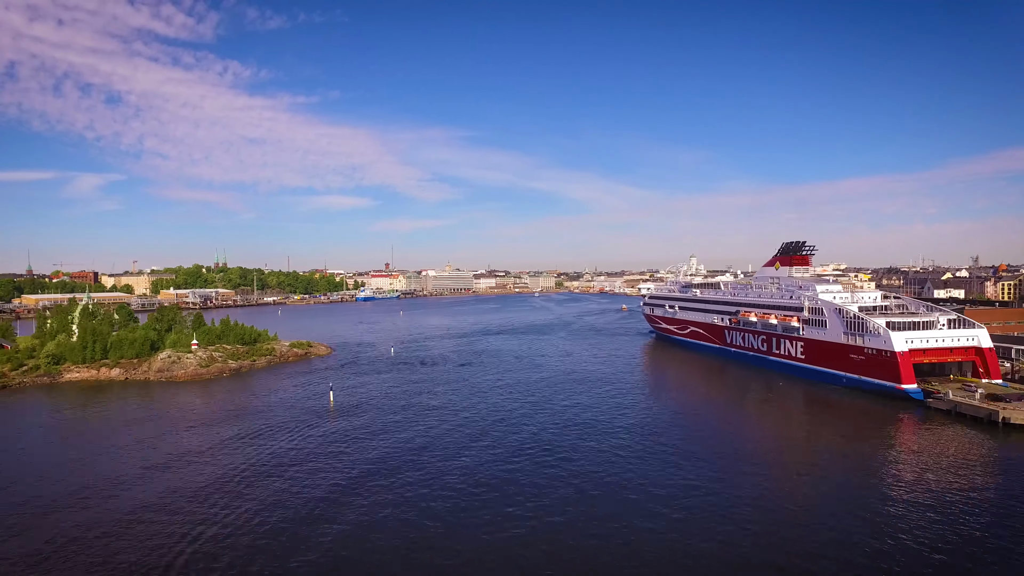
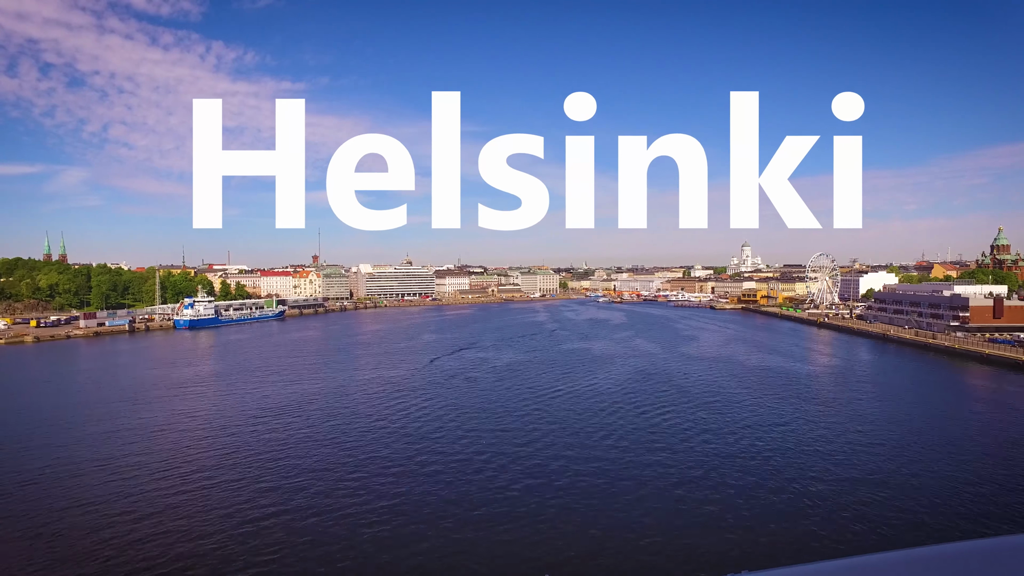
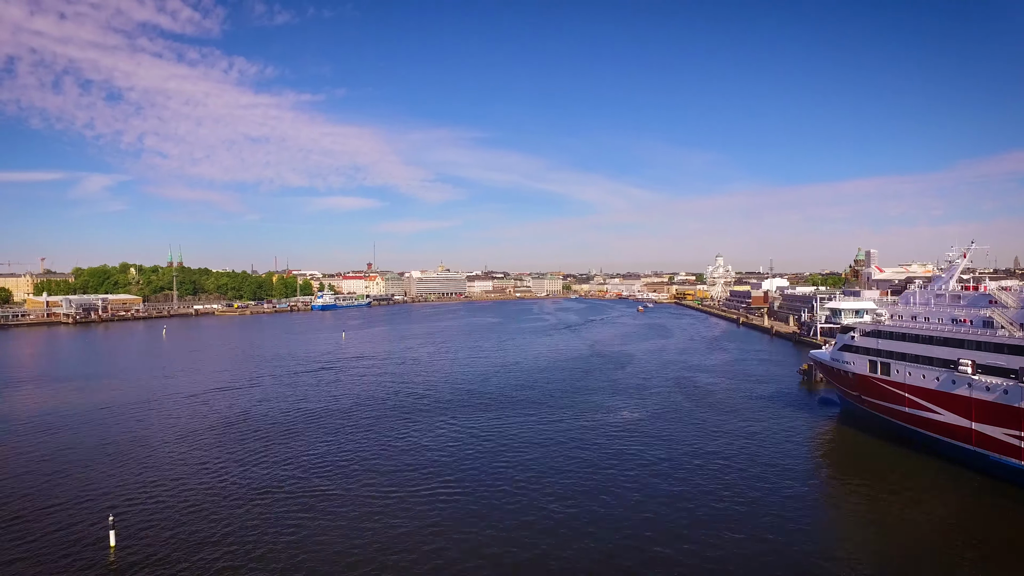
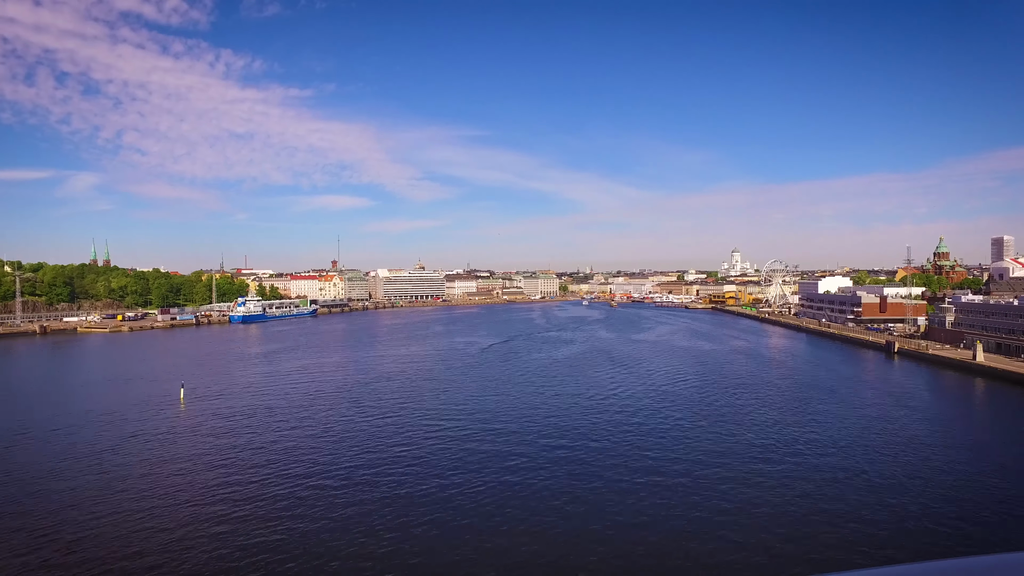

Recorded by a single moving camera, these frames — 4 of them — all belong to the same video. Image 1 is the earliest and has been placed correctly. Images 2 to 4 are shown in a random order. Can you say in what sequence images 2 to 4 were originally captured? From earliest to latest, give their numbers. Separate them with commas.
3, 4, 2
